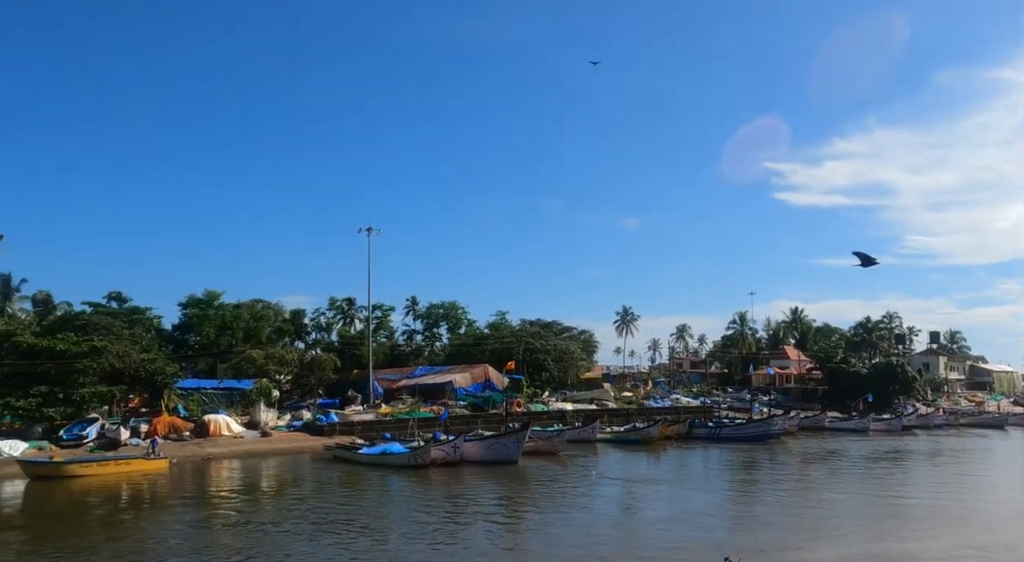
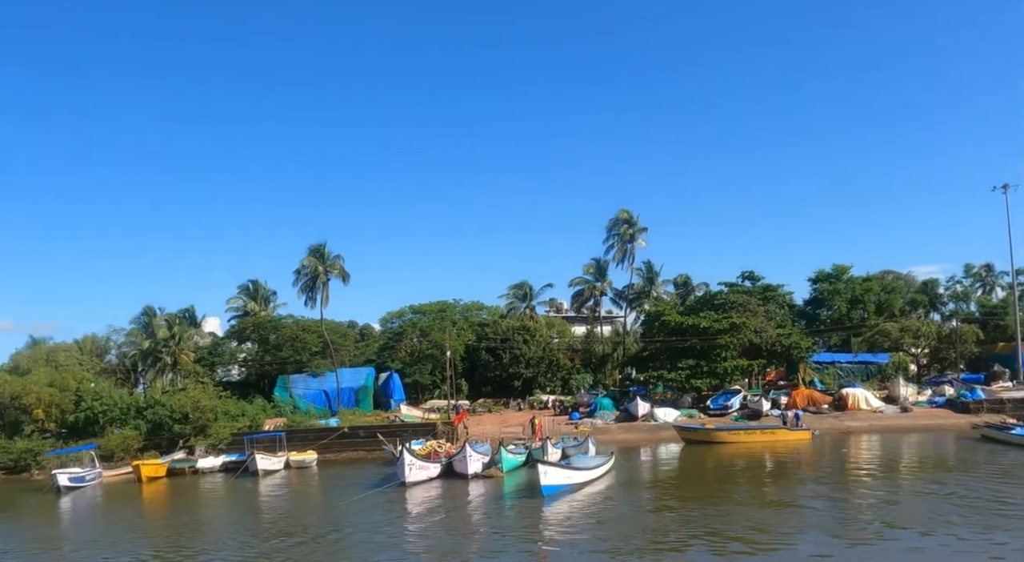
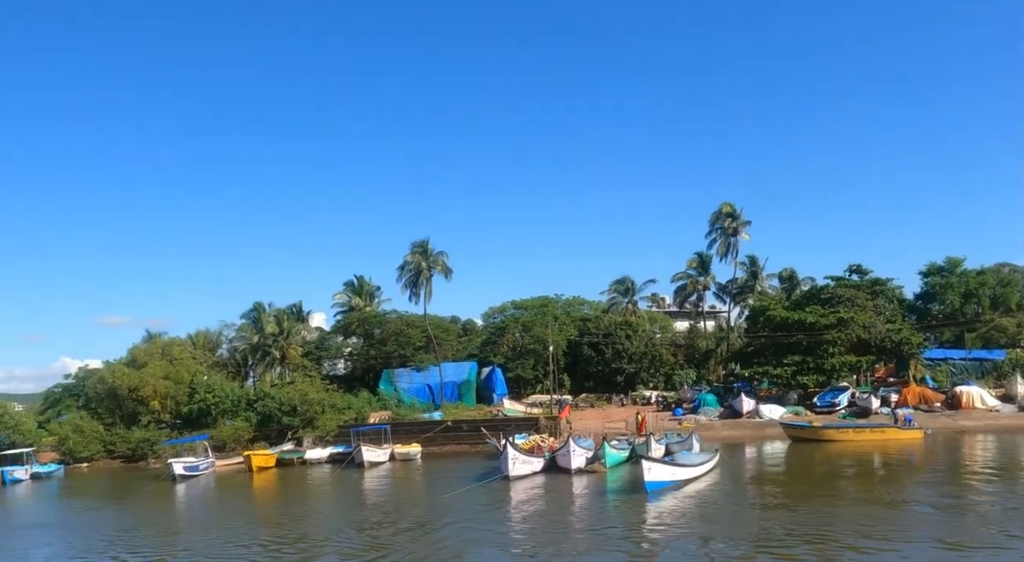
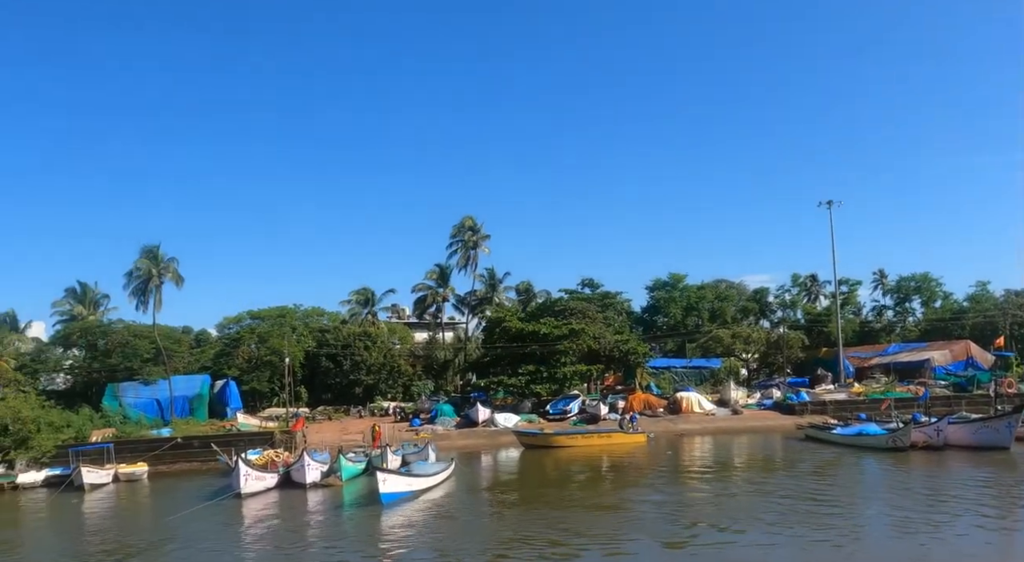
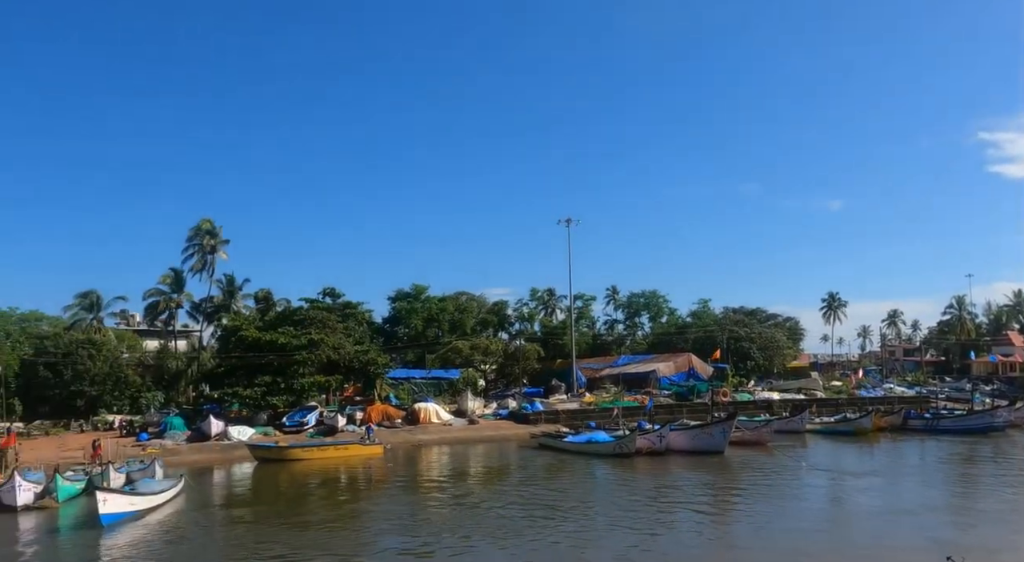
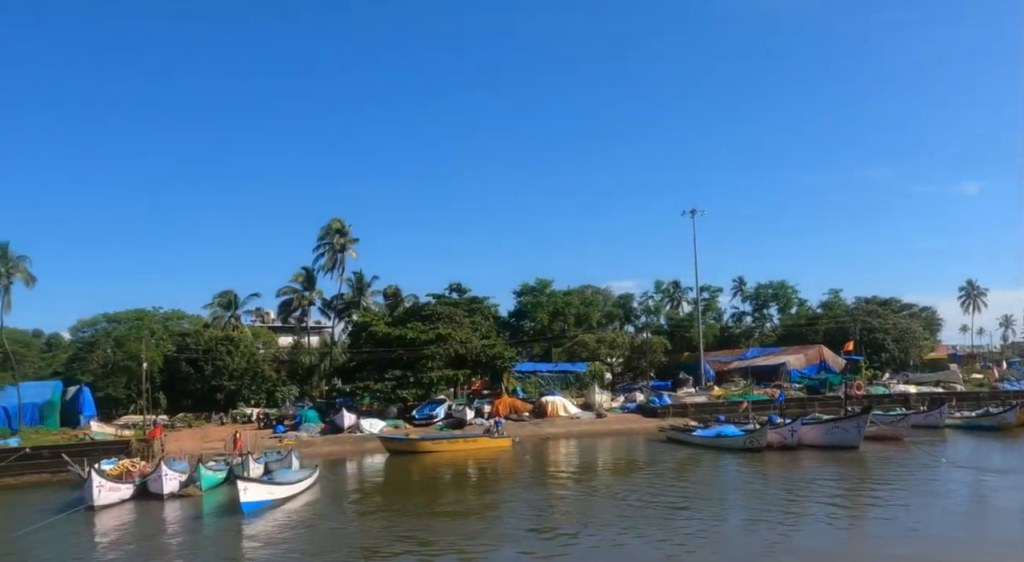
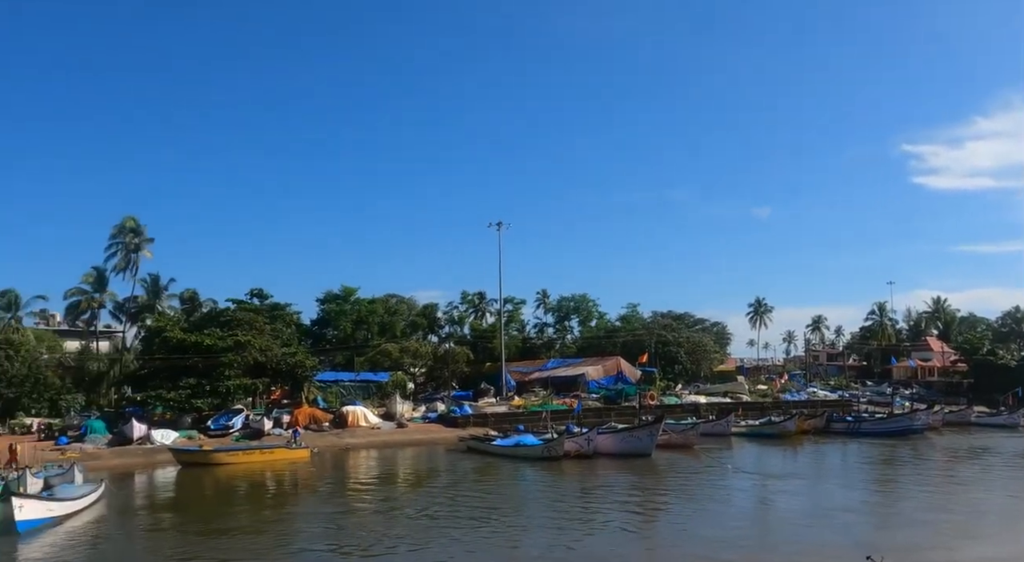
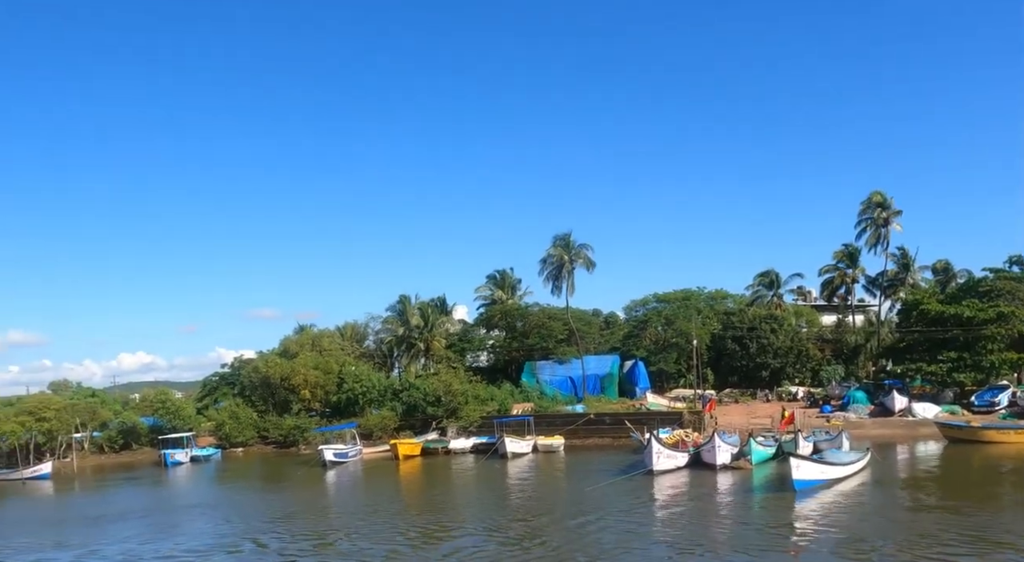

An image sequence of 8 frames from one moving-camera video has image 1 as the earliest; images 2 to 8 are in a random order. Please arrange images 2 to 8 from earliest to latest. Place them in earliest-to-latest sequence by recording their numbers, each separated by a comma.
7, 5, 6, 4, 2, 3, 8
